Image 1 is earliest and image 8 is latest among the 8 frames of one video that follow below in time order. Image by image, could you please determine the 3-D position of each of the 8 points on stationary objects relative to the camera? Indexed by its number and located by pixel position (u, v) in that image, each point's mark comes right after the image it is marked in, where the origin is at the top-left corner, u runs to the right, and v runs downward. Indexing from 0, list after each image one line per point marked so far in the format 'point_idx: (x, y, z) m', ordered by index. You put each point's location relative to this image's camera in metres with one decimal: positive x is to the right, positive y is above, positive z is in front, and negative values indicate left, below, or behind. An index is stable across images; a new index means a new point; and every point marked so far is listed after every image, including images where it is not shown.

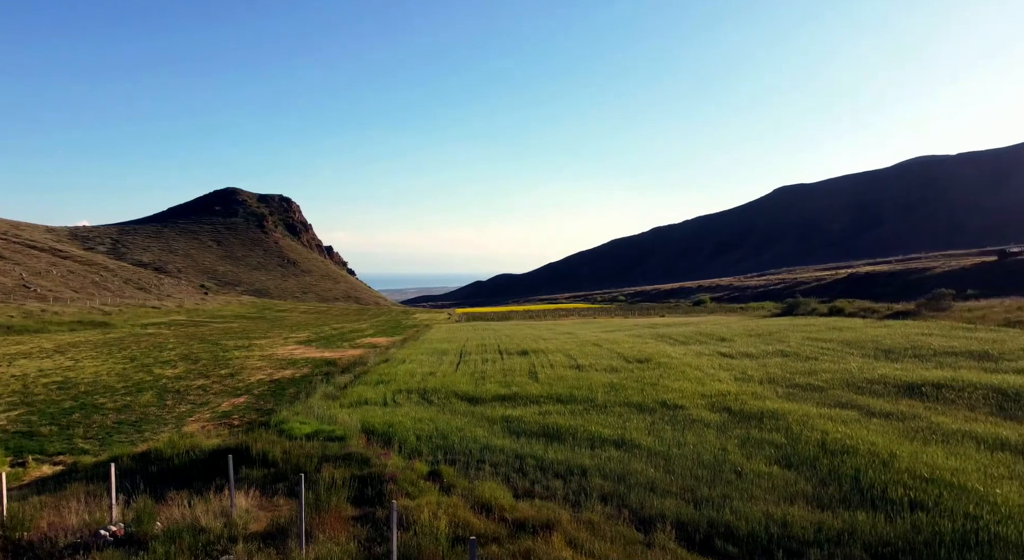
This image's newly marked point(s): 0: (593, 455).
0: (+1.9, -4.0, +17.1) m
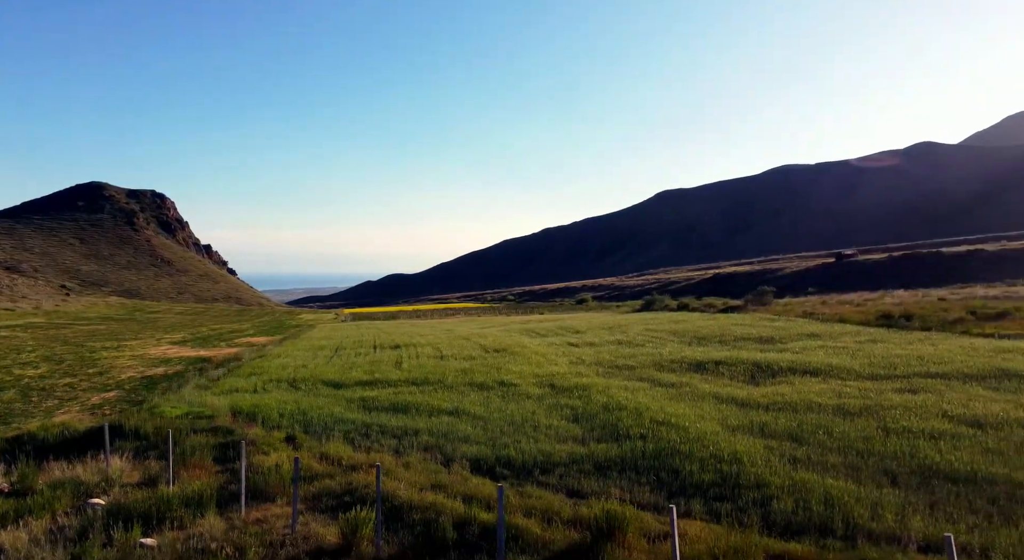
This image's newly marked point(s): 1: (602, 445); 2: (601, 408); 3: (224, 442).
0: (-2.4, -3.9, +20.6) m
1: (+1.9, -3.4, +15.3) m
2: (+2.4, -3.5, +19.6) m
3: (-7.0, -3.9, +17.7) m
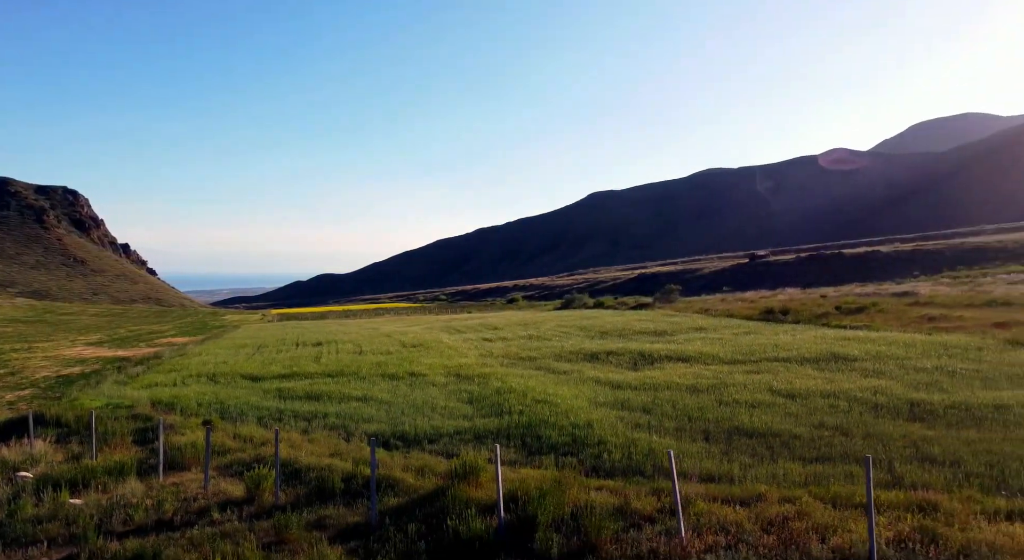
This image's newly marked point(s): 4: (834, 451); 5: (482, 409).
0: (-5.5, -3.8, +22.6) m
1: (-0.6, -3.3, +17.7) m
2: (-0.6, -3.4, +22.0) m
3: (-9.8, -3.9, +19.2) m
4: (+5.3, -2.8, +12.0) m
5: (-0.8, -3.4, +19.1) m
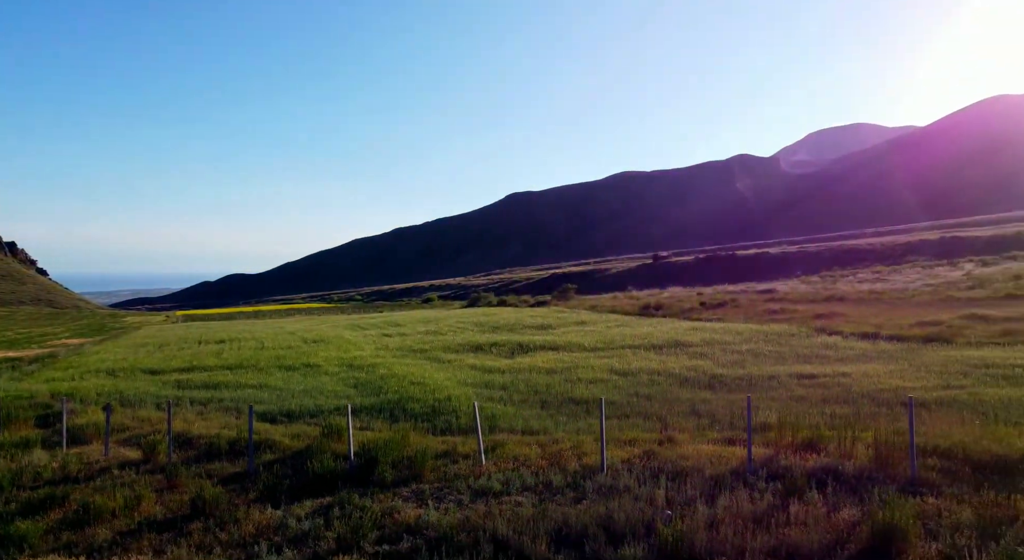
0: (-9.5, -3.7, +24.5) m
1: (-4.1, -3.2, +20.3) m
2: (-4.6, -3.3, +24.5) m
3: (-13.3, -3.8, +20.7) m
4: (+2.4, -2.7, +15.3) m
5: (-4.5, -3.3, +21.6) m
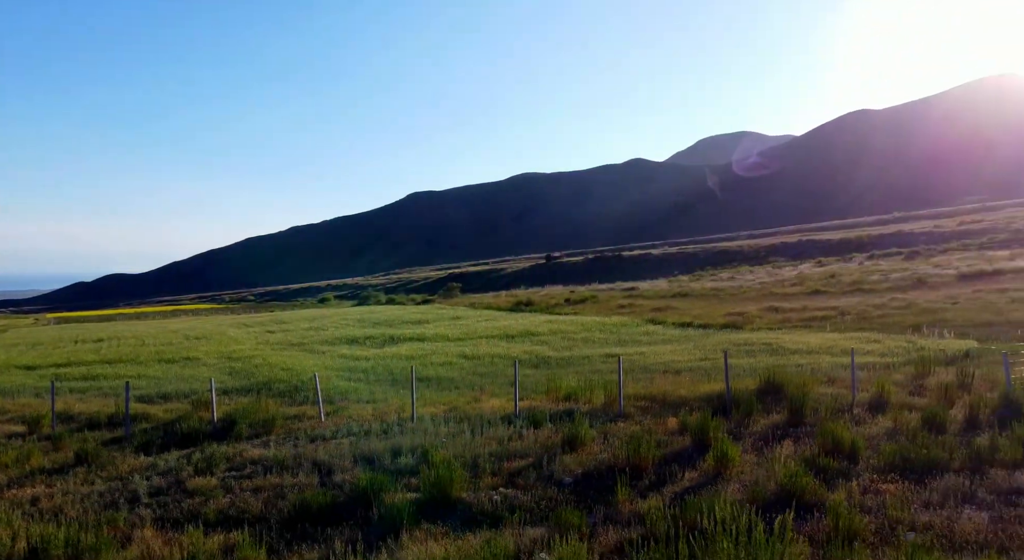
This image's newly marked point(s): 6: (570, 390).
0: (-14.4, -3.6, +26.1) m
1: (-8.6, -3.1, +22.6) m
2: (-9.6, -3.2, +26.7) m
3: (-17.8, -3.7, +21.8) m
4: (-1.4, -2.6, +18.6) m
5: (-9.1, -3.2, +23.9) m
6: (+1.1, -2.1, +14.0) m
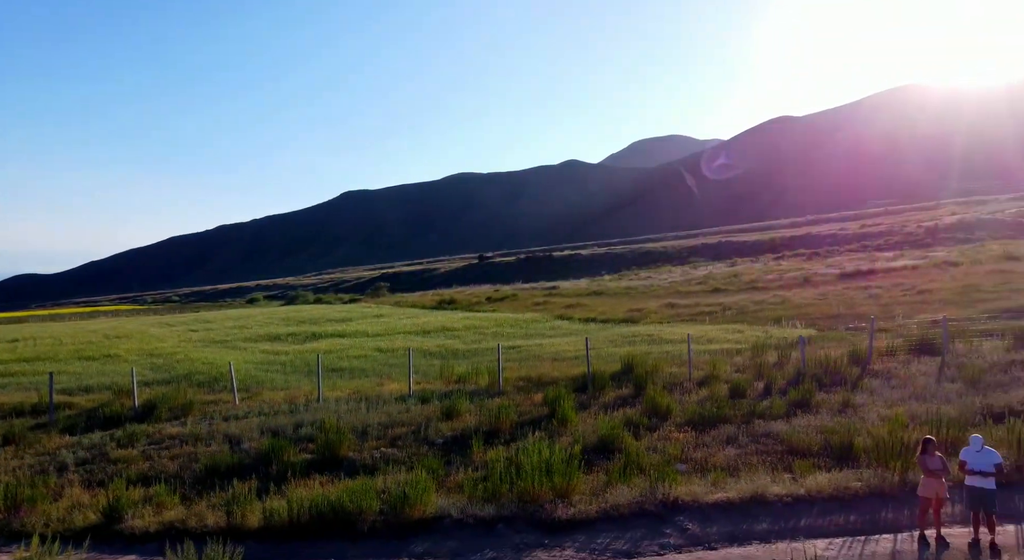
0: (-17.7, -3.6, +26.6) m
1: (-11.5, -3.1, +23.7) m
2: (-12.9, -3.1, +27.7) m
3: (-20.6, -3.6, +22.0) m
4: (-4.0, -2.5, +20.3) m
5: (-12.1, -3.1, +24.9) m
6: (-1.1, -2.1, +16.0) m
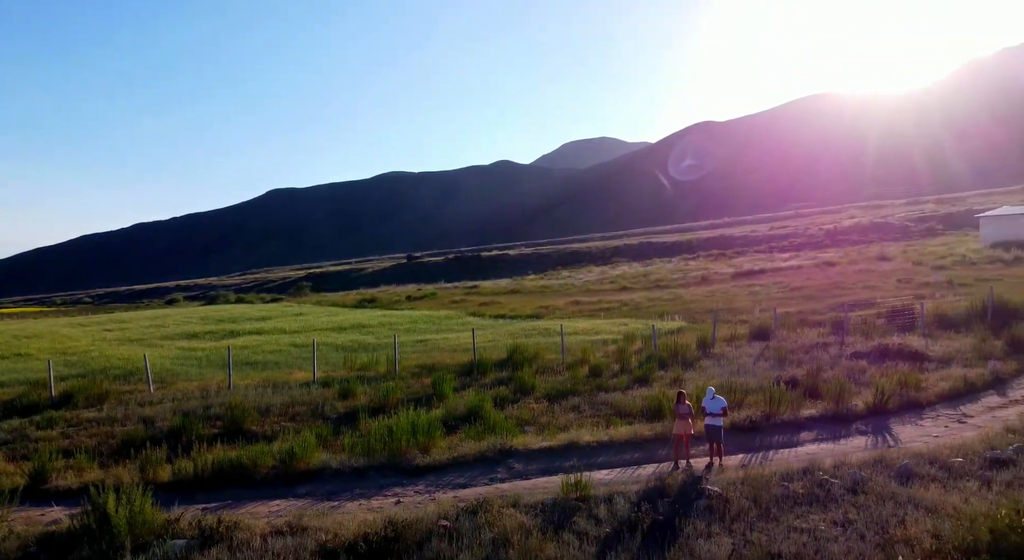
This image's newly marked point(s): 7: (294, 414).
0: (-21.1, -3.5, +26.6) m
1: (-14.7, -3.0, +24.2) m
2: (-16.4, -3.1, +28.1) m
3: (-23.6, -3.5, +21.7) m
4: (-6.9, -2.4, +21.6) m
5: (-15.4, -3.1, +25.4) m
6: (-3.6, -2.0, +17.6) m
7: (-3.8, -2.3, +12.6) m
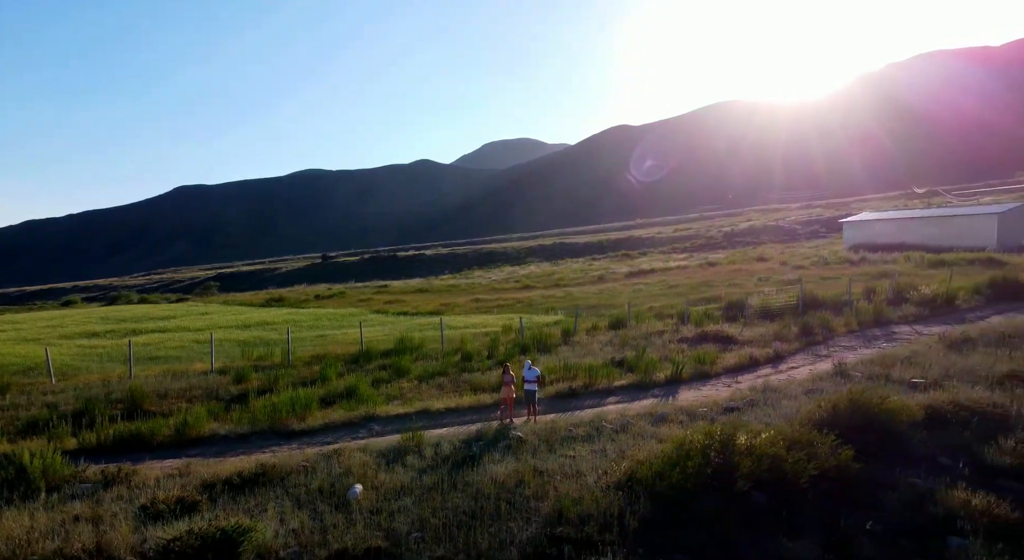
0: (-25.0, -3.5, +26.0) m
1: (-18.3, -2.9, +24.4) m
2: (-20.5, -3.0, +28.0) m
3: (-26.9, -3.5, +20.9) m
4: (-10.3, -2.4, +22.6) m
5: (-19.2, -3.0, +25.5) m
6: (-6.6, -1.9, +19.0) m
7: (-6.2, -2.3, +14.0) m
